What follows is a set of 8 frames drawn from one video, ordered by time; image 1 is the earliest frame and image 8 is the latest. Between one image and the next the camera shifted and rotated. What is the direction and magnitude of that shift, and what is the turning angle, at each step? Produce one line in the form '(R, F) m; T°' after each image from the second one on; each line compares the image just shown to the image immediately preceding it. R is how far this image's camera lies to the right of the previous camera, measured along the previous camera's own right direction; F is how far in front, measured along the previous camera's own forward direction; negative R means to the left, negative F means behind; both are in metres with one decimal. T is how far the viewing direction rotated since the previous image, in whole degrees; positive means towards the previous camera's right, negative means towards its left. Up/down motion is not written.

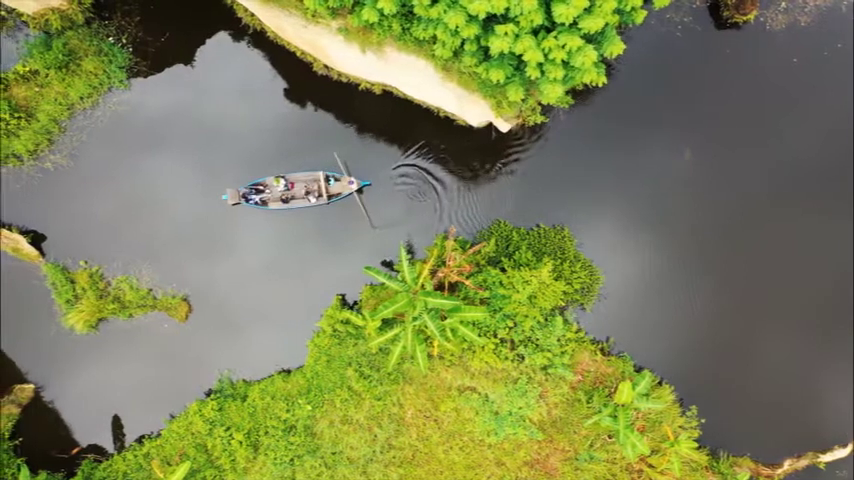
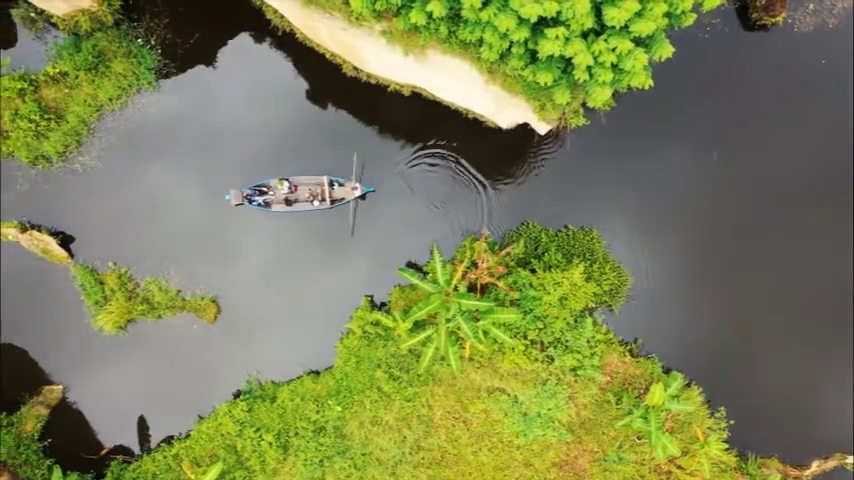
(-0.6, 0.0) m; 0°
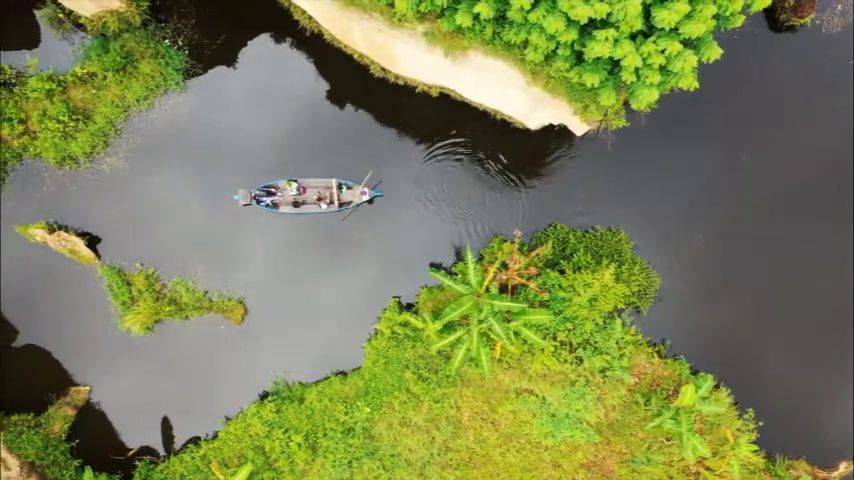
(-0.6, 0.0) m; 0°
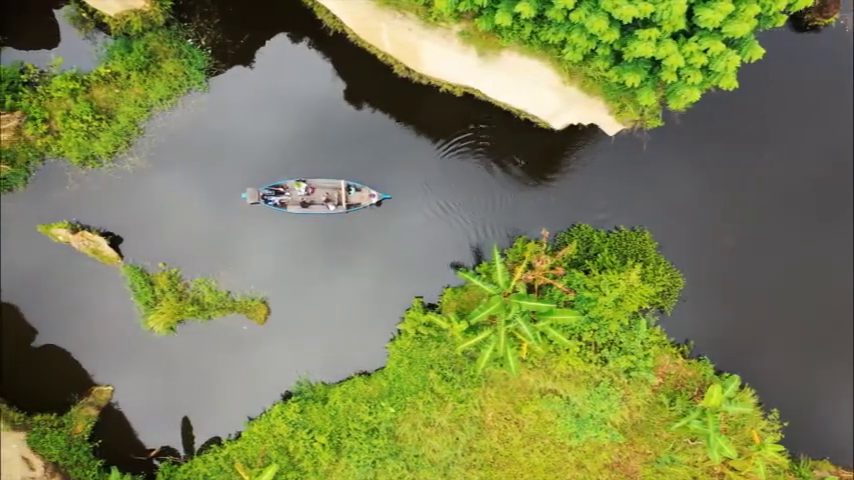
(-0.5, 0.0) m; 0°
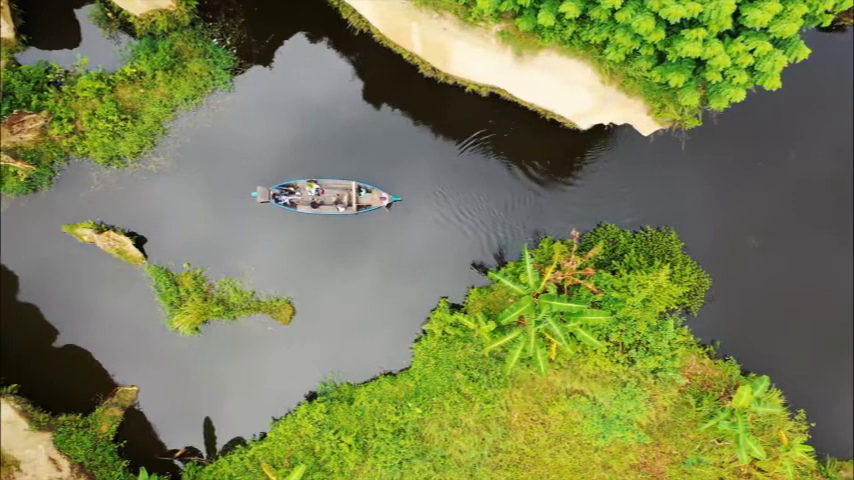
(-0.5, 0.0) m; 0°
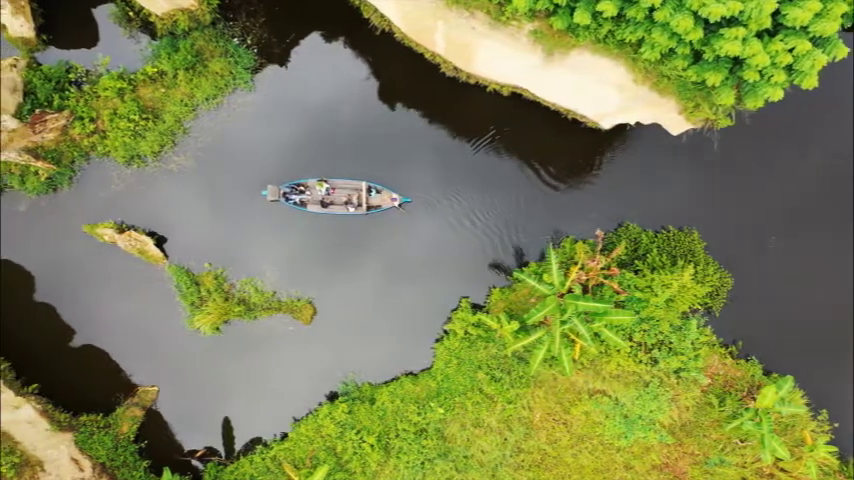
(-0.4, 0.0) m; 0°
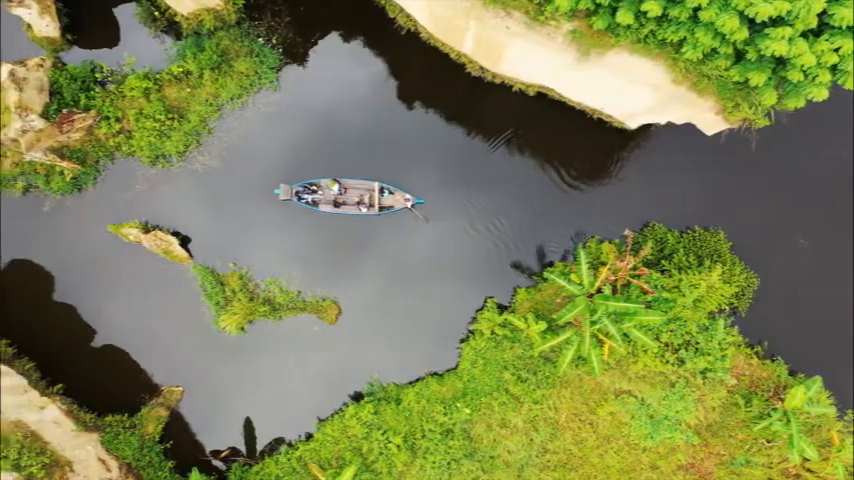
(-0.5, 0.0) m; 0°
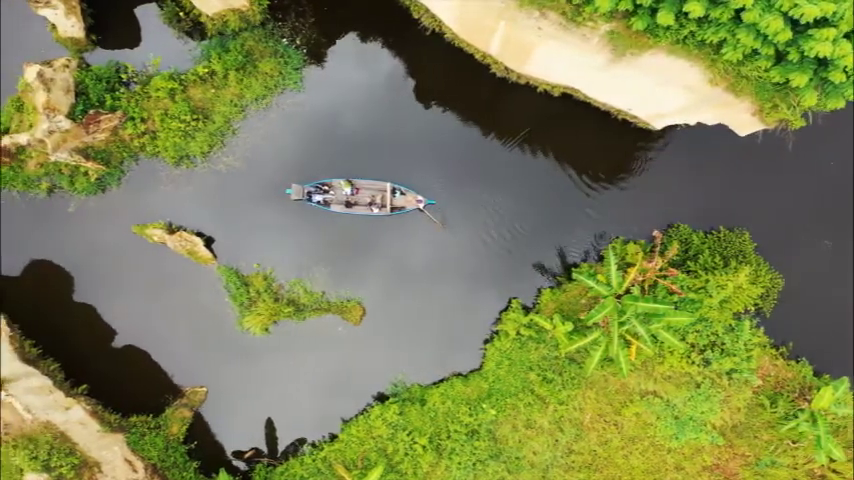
(-0.5, 0.0) m; 0°
